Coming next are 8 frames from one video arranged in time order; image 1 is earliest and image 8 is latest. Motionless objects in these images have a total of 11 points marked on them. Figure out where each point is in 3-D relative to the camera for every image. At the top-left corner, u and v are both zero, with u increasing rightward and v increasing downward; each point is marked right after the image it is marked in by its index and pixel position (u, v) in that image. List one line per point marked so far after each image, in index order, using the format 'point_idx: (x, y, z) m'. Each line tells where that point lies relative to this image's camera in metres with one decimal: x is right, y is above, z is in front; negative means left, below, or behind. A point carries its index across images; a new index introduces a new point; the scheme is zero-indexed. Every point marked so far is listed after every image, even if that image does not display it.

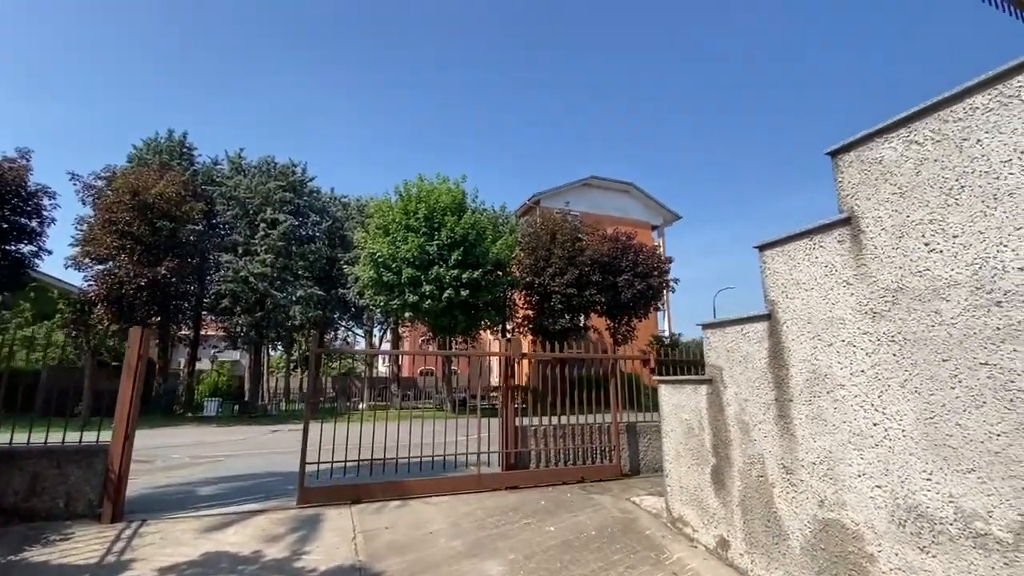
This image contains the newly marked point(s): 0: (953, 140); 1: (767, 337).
0: (+2.1, +0.7, +2.2) m
1: (+1.7, -0.3, +3.1) m
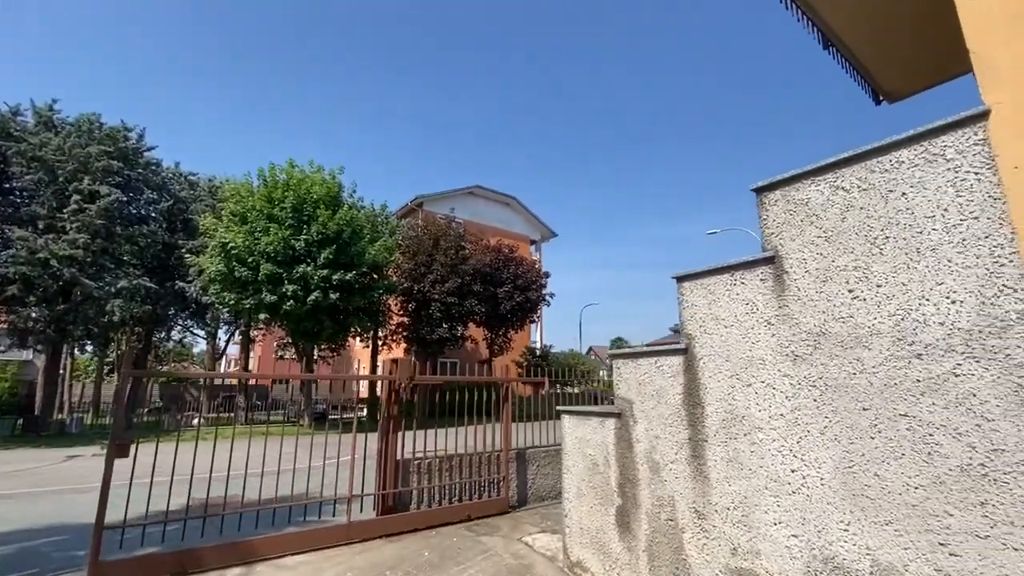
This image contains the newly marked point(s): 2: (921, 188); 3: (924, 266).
0: (+1.8, +0.5, +2.3) m
1: (+1.1, -0.5, +3.0) m
2: (+1.9, +0.5, +2.1) m
3: (+1.8, +0.1, +2.1) m
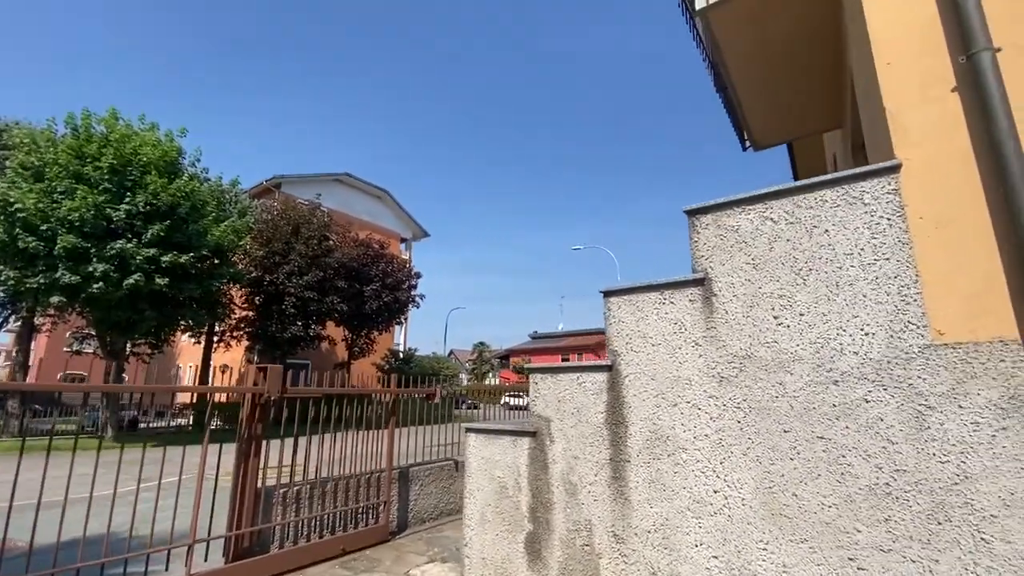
0: (+1.5, +0.3, +2.4) m
1: (+0.6, -0.6, +2.9) m
2: (+1.6, +0.3, +2.3) m
3: (+1.6, 0.0, +2.3) m
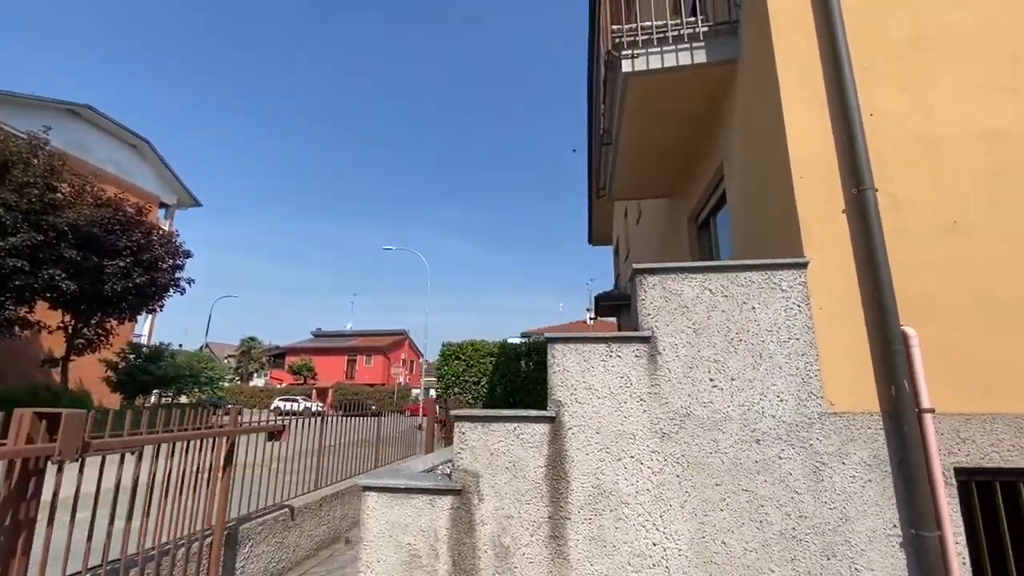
0: (+1.3, -0.1, +2.8) m
1: (+0.2, -0.9, +2.7) m
2: (+1.5, -0.1, +2.7) m
3: (+1.4, -0.5, +2.7) m
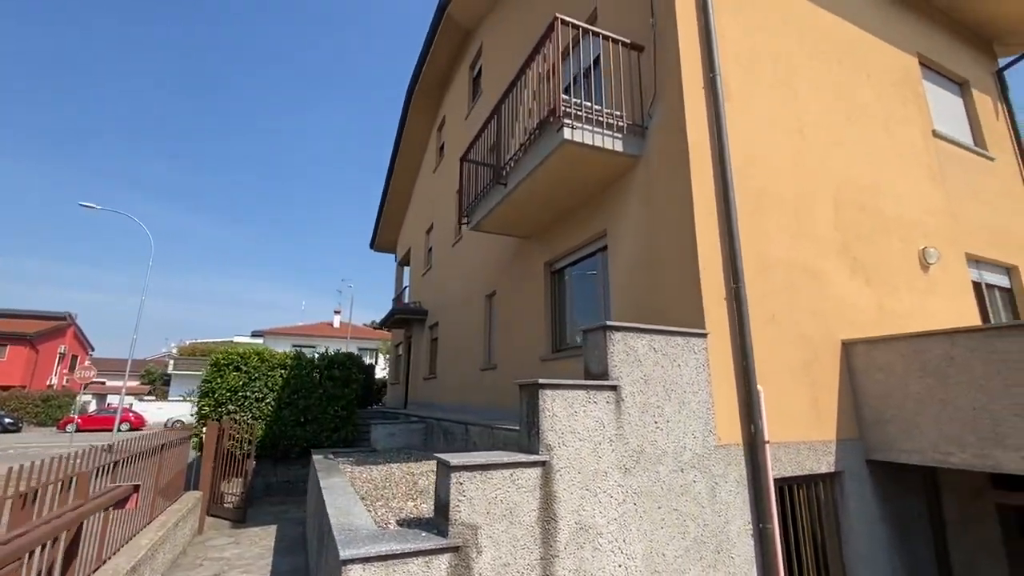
0: (+1.2, -0.5, +3.6) m
1: (+0.2, -1.2, +2.9) m
2: (+1.3, -0.6, +3.6) m
3: (+1.3, -0.9, +3.5) m
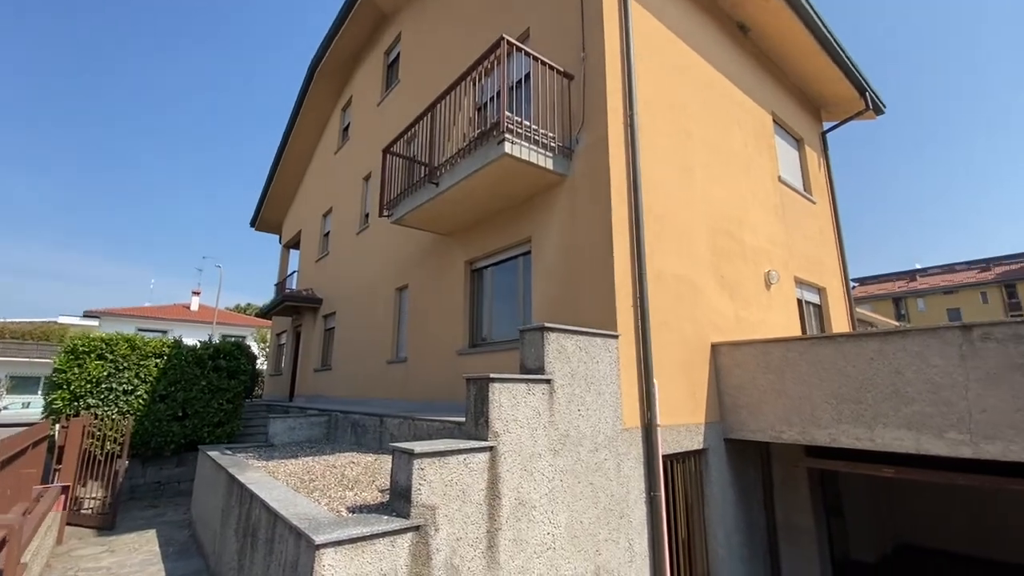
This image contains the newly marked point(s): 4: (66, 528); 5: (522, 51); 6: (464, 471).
0: (+0.7, -0.6, +4.1) m
1: (-0.2, -1.3, +3.3) m
2: (+0.8, -0.7, +4.2) m
3: (+0.8, -1.0, +4.1) m
4: (-5.8, -3.1, +6.0) m
5: (+0.1, +2.6, +5.2) m
6: (-0.3, -1.2, +3.1) m
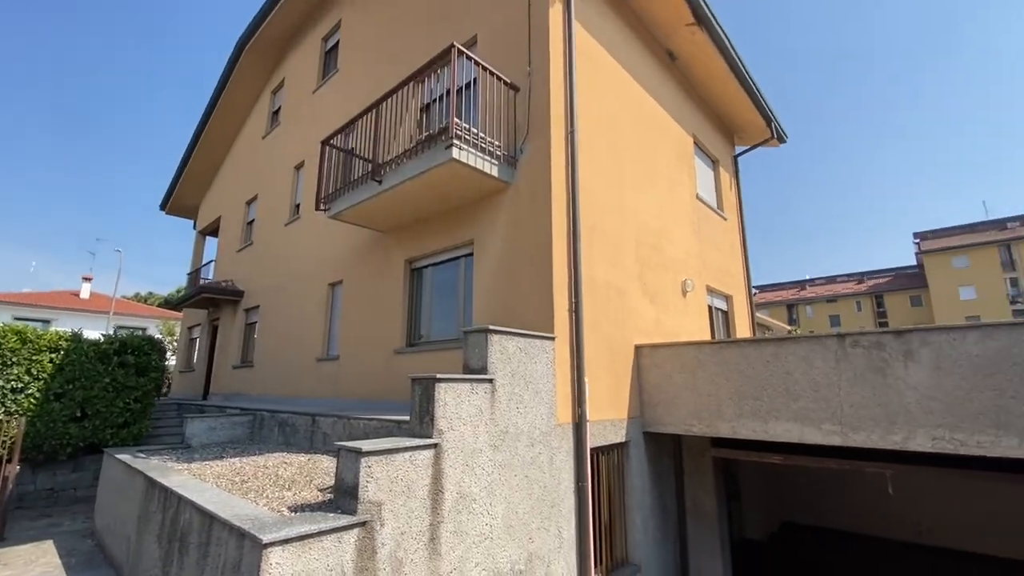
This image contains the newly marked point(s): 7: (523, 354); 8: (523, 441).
0: (+0.2, -0.6, +4.4) m
1: (-0.6, -1.3, +3.4) m
2: (+0.3, -0.7, +4.5) m
3: (+0.2, -1.1, +4.4) m
4: (-6.6, -2.9, +5.3) m
5: (-0.5, +2.6, +5.3) m
6: (-0.7, -1.3, +3.3) m
7: (+0.1, -0.6, +4.3) m
8: (+0.1, -1.4, +4.2) m
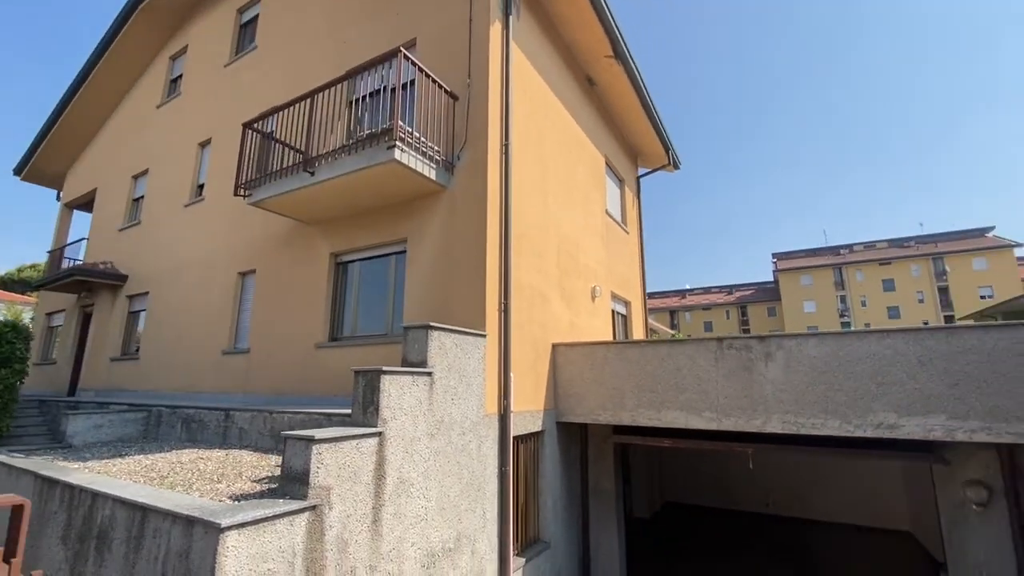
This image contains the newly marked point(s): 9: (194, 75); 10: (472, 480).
0: (-0.5, -0.7, +4.8) m
1: (-1.1, -1.3, +3.6) m
2: (-0.4, -0.7, +4.9) m
3: (-0.4, -1.1, +4.8) m
4: (-7.4, -2.6, +4.3) m
5: (-1.1, +2.6, +5.5) m
6: (-1.2, -1.2, +3.5) m
7: (-0.6, -0.6, +4.7) m
8: (-0.6, -1.4, +4.5) m
9: (-6.9, +4.6, +10.1) m
10: (-0.4, -1.9, +4.7) m
